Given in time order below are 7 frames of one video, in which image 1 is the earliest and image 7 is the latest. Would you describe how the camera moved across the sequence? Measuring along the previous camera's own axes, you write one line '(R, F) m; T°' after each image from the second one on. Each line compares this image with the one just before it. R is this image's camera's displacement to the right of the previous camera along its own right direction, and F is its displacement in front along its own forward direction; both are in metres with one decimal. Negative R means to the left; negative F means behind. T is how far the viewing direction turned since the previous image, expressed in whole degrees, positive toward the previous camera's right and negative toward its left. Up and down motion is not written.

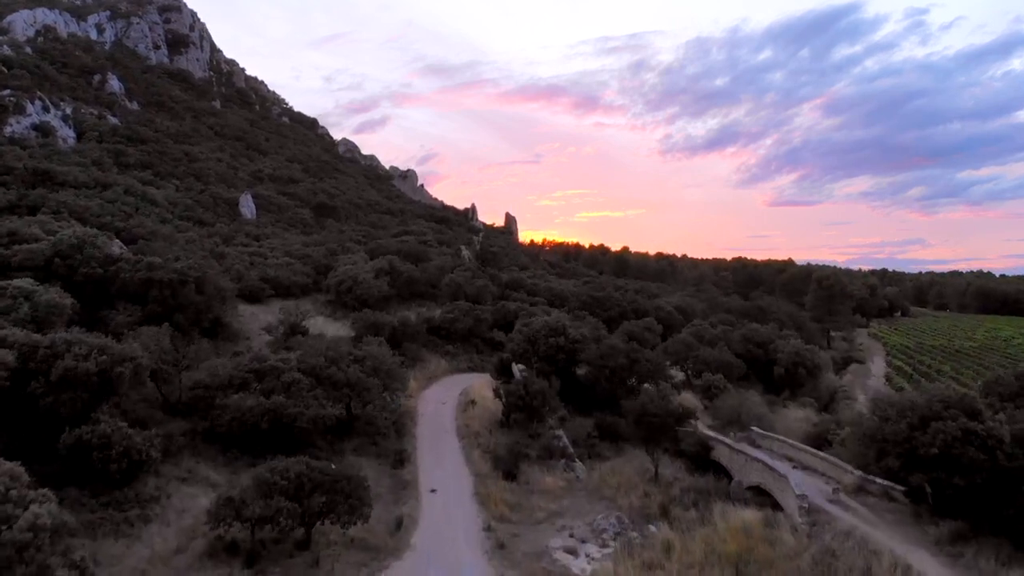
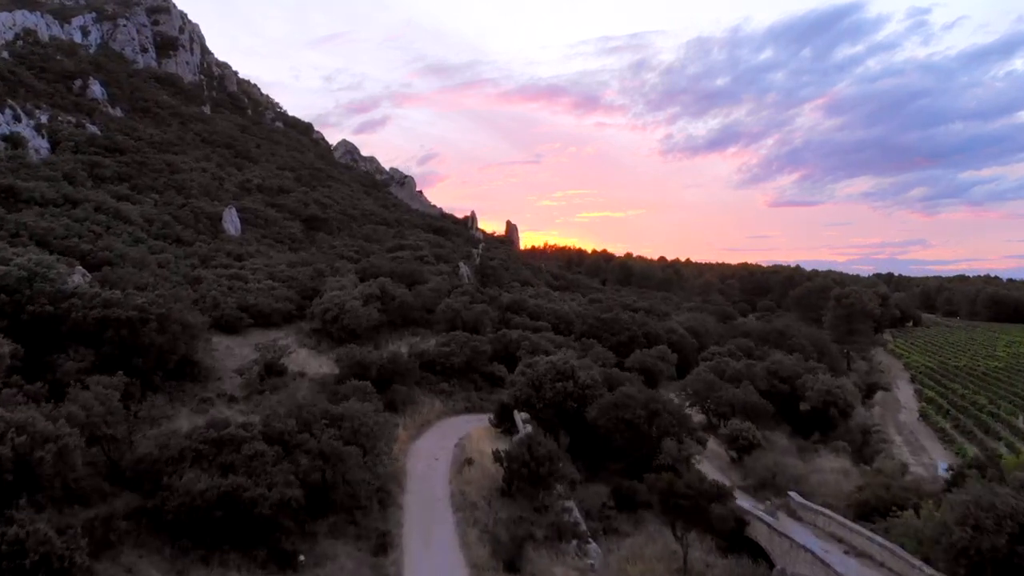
(0.0, +2.4) m; 0°
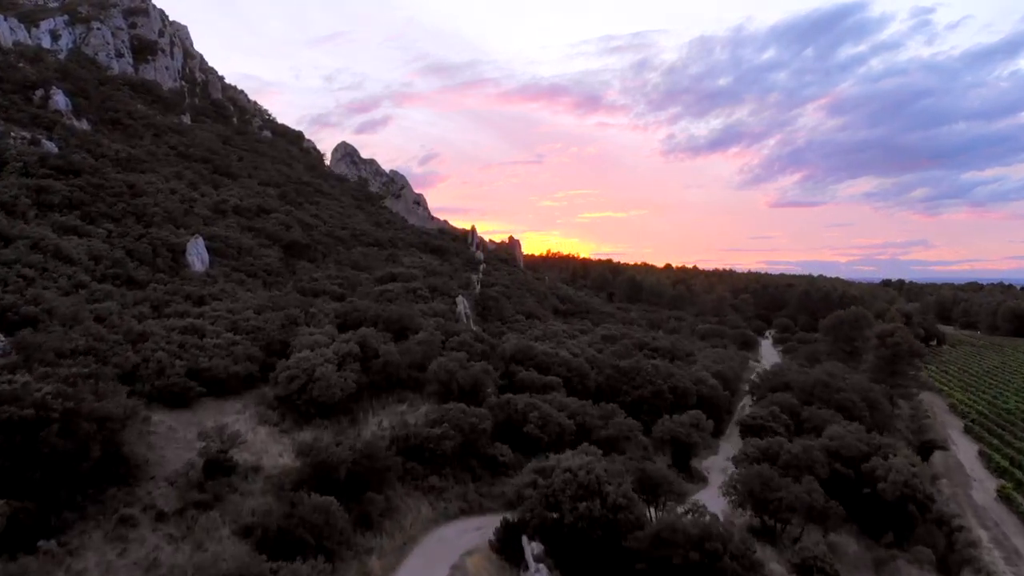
(-0.1, +4.4) m; 0°
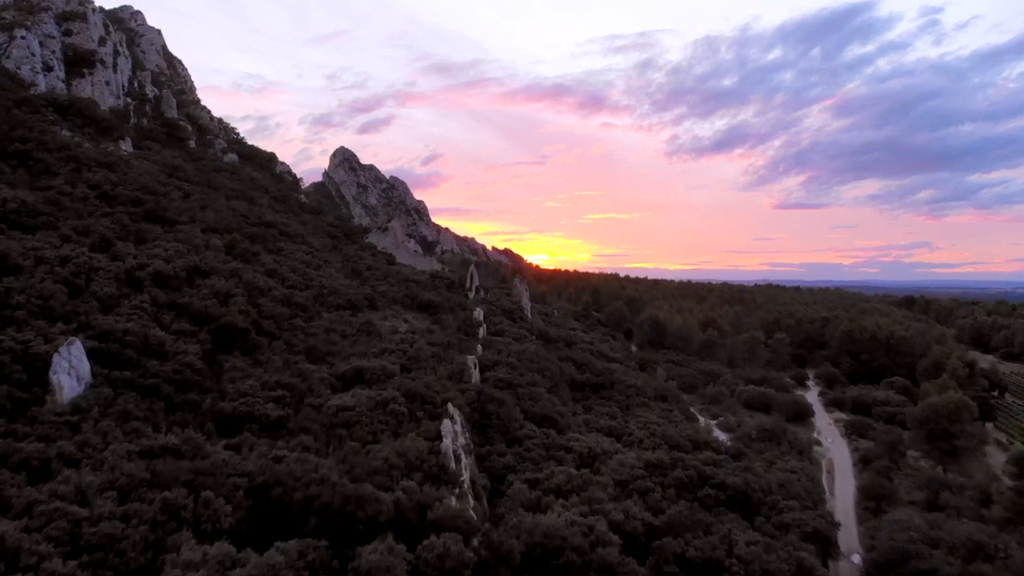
(-0.2, +9.9) m; 0°
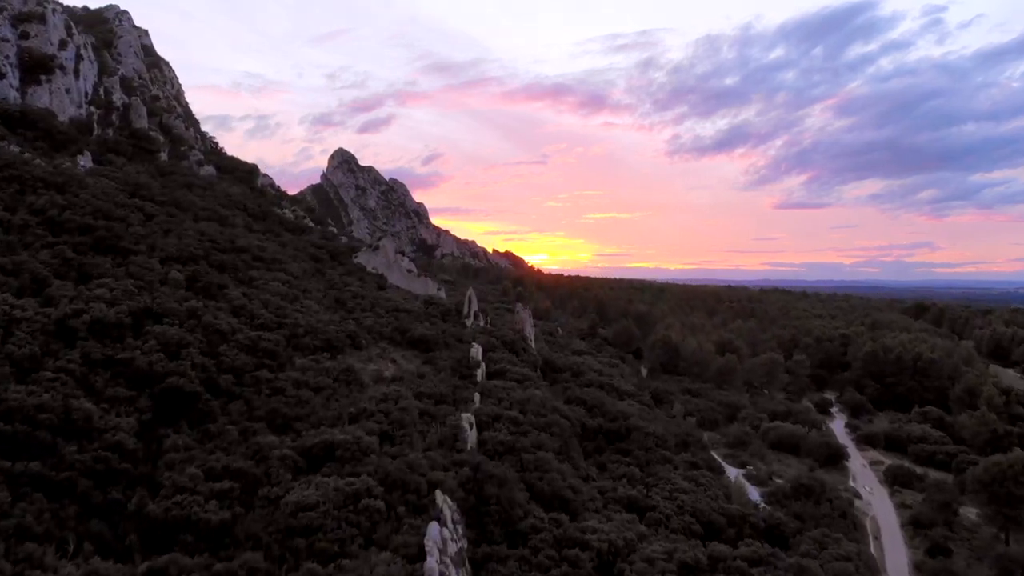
(-0.1, +4.9) m; 0°
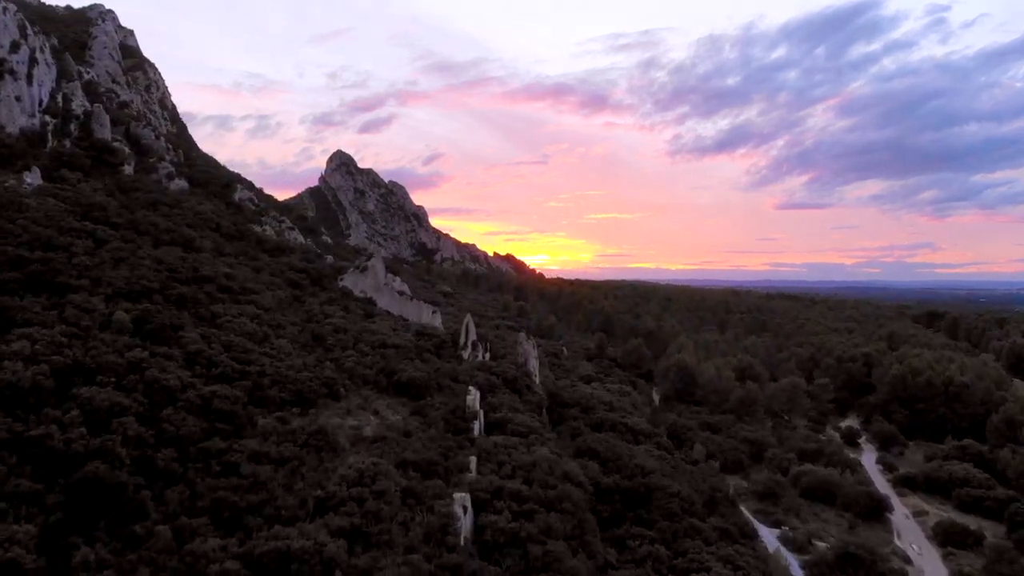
(-0.1, +5.0) m; 0°
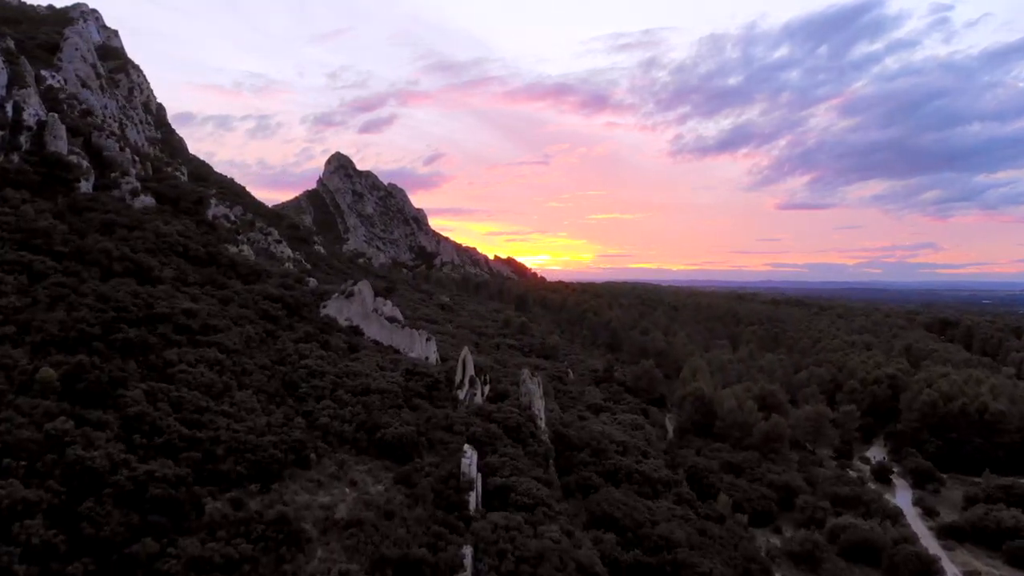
(-0.1, +4.8) m; 0°
